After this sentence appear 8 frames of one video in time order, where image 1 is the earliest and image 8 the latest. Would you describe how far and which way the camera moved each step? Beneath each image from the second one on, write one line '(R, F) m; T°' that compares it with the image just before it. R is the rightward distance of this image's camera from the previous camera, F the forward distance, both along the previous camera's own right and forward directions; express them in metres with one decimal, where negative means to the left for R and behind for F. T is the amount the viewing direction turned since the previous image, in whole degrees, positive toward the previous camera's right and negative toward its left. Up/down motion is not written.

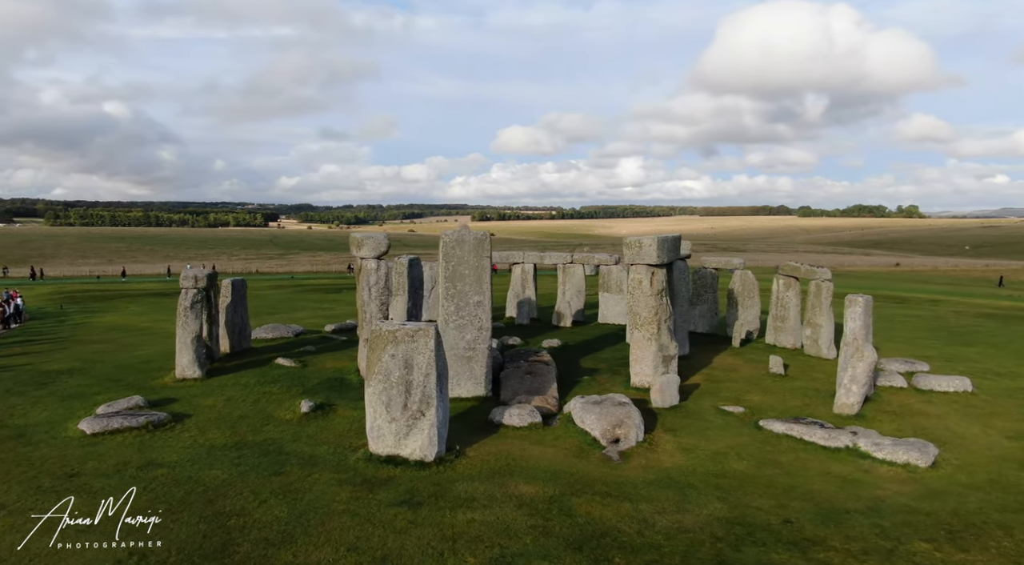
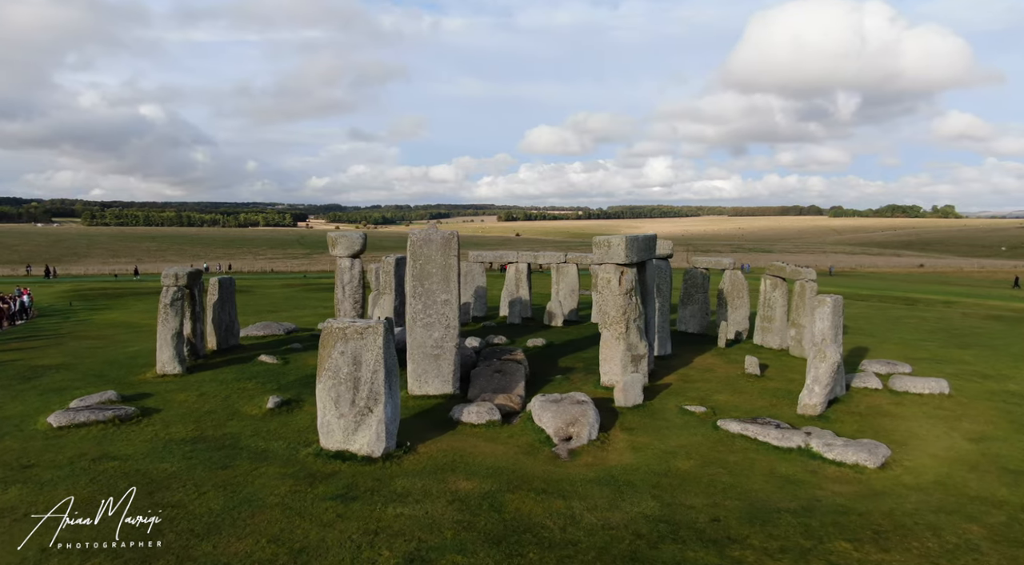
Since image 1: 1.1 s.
(+1.0, -0.1) m; -2°
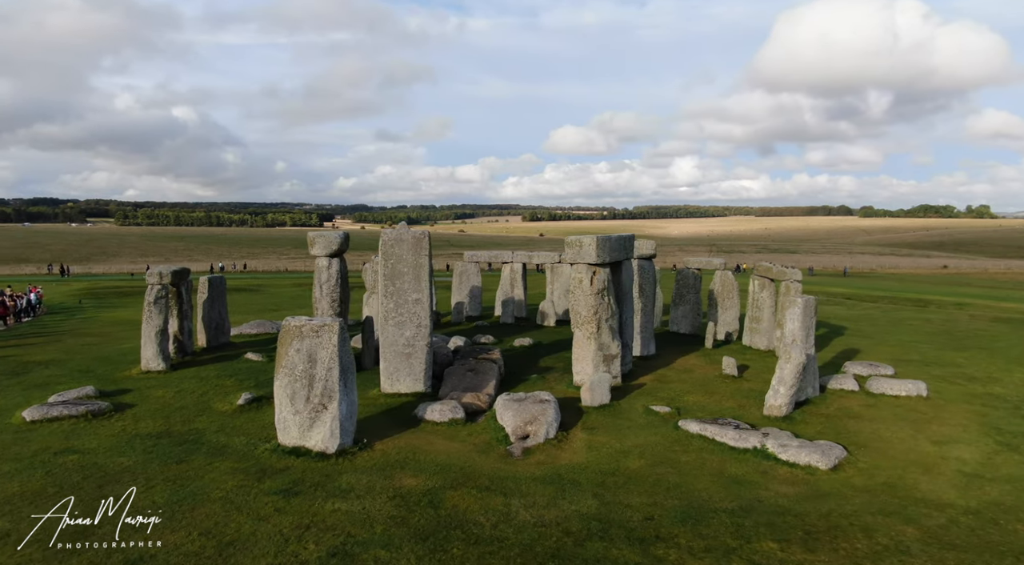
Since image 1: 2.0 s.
(+1.0, -0.1) m; -1°
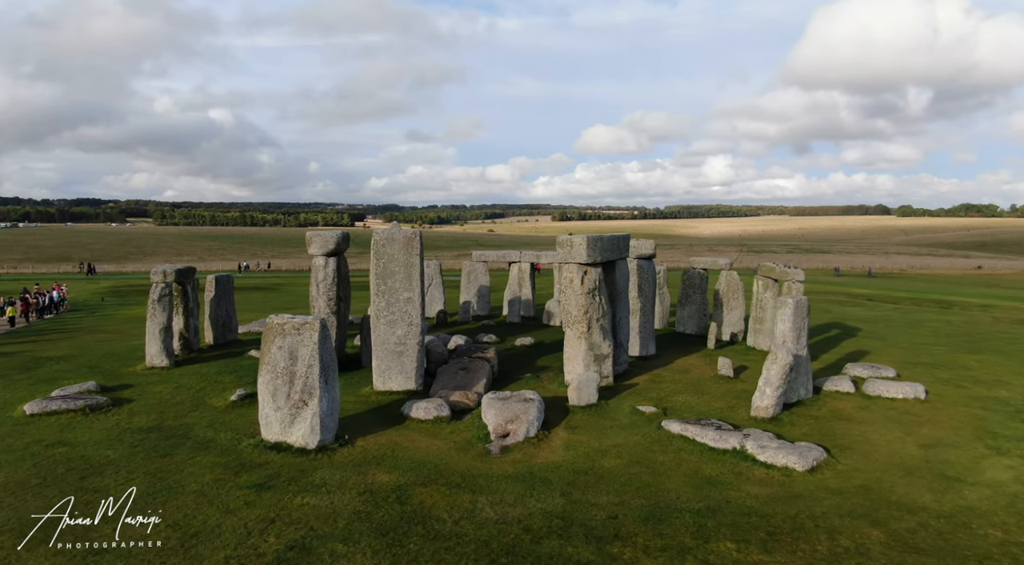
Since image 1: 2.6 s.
(+0.7, -0.1) m; -2°
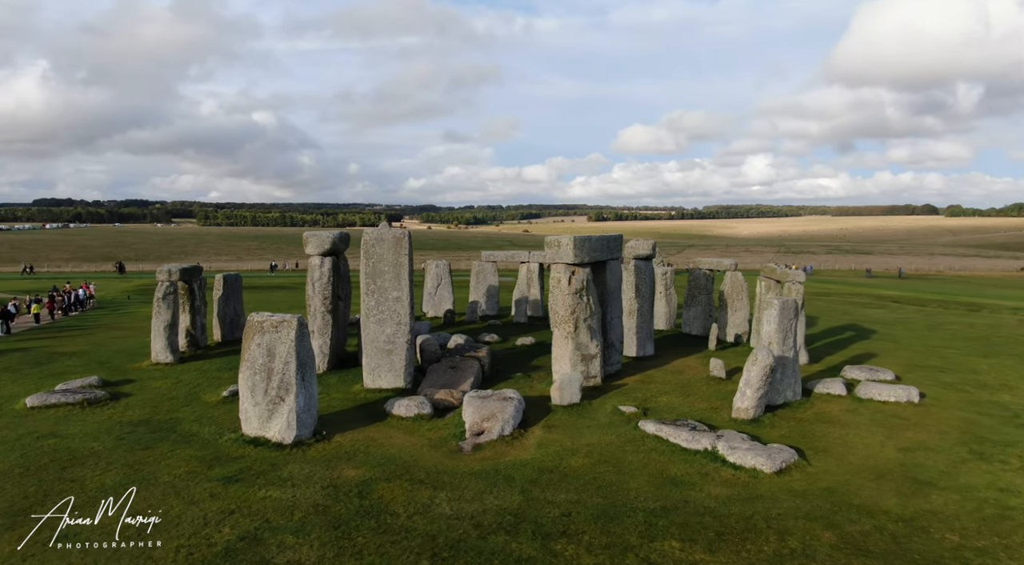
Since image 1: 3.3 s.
(+0.9, -0.1) m; -2°
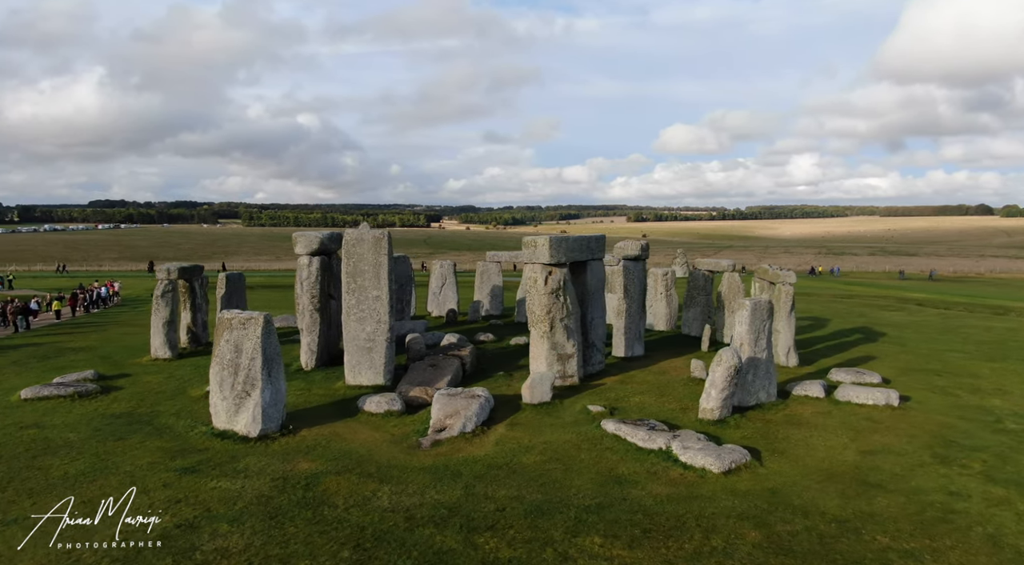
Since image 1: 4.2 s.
(+1.1, -0.2) m; -3°
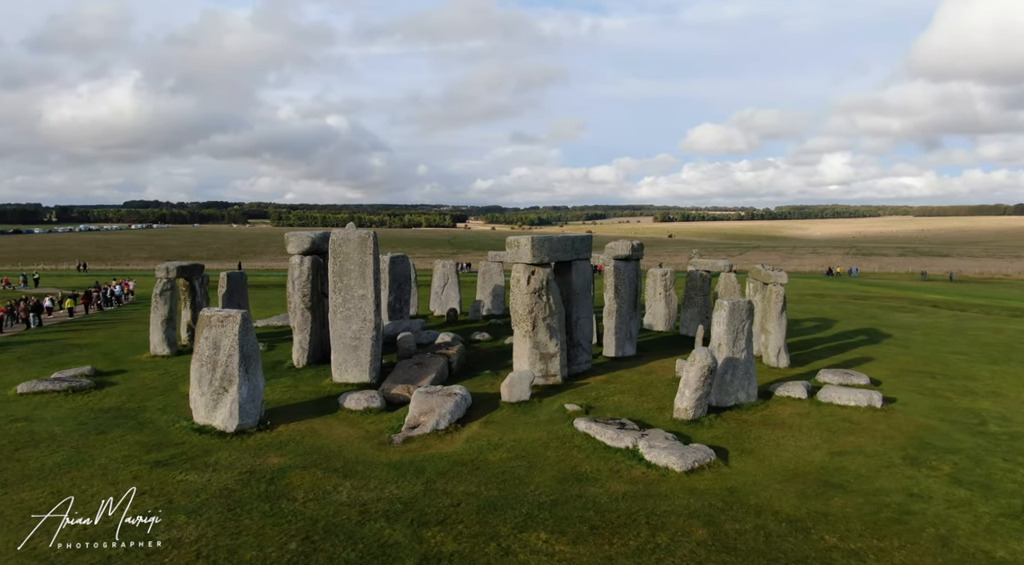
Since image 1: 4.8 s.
(+0.8, -0.1) m; -2°
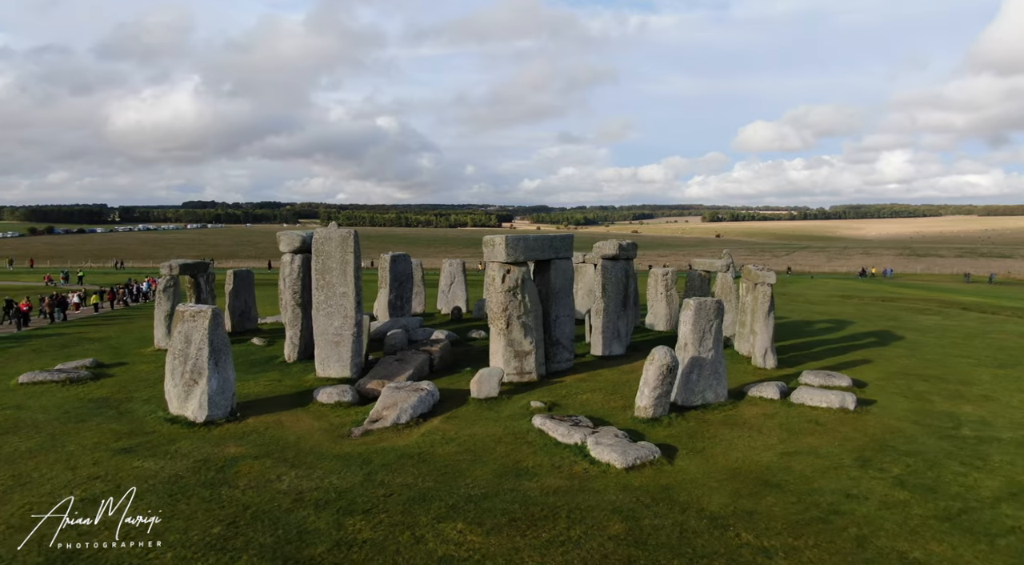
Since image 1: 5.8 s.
(+1.3, -0.2) m; -3°
